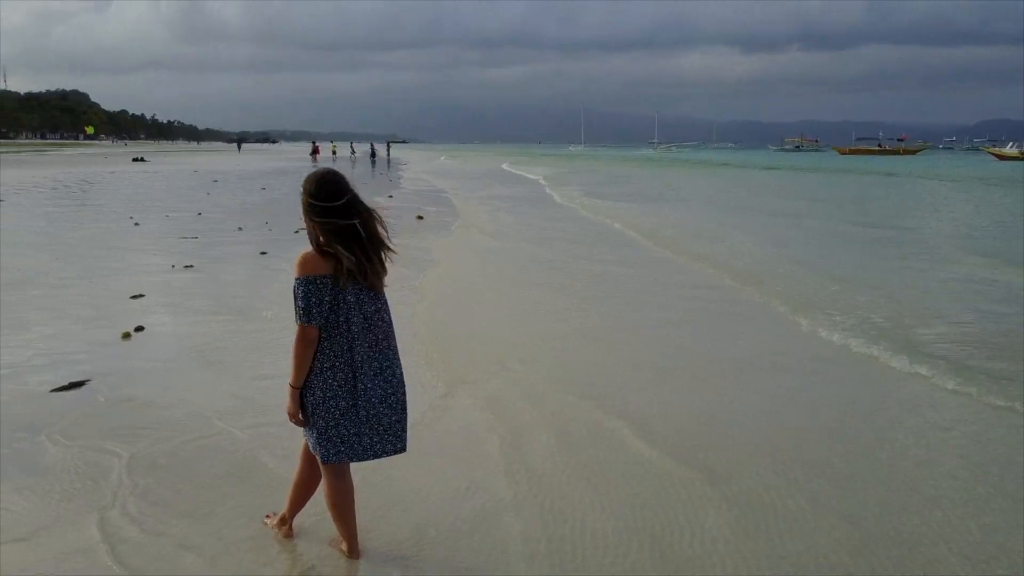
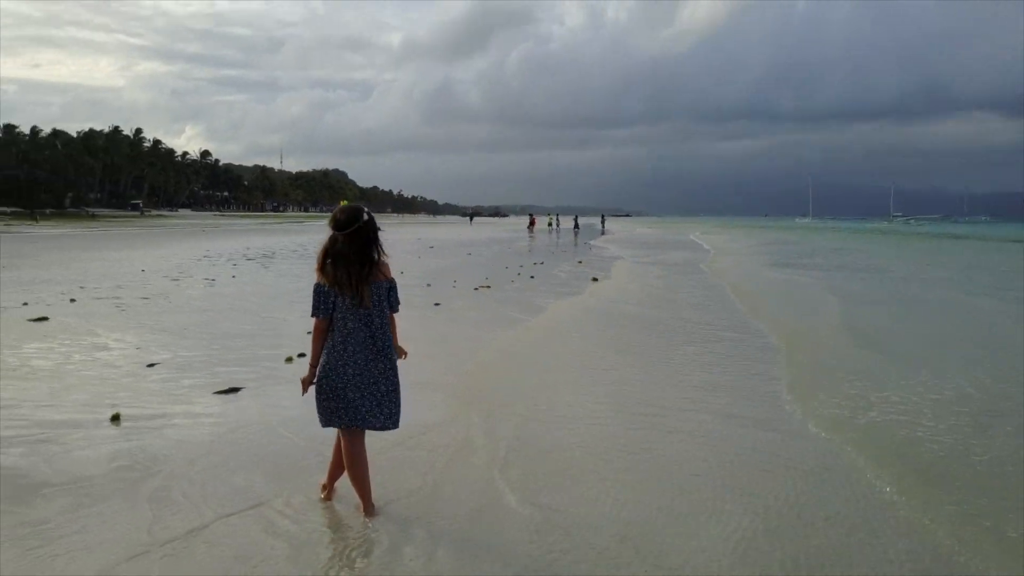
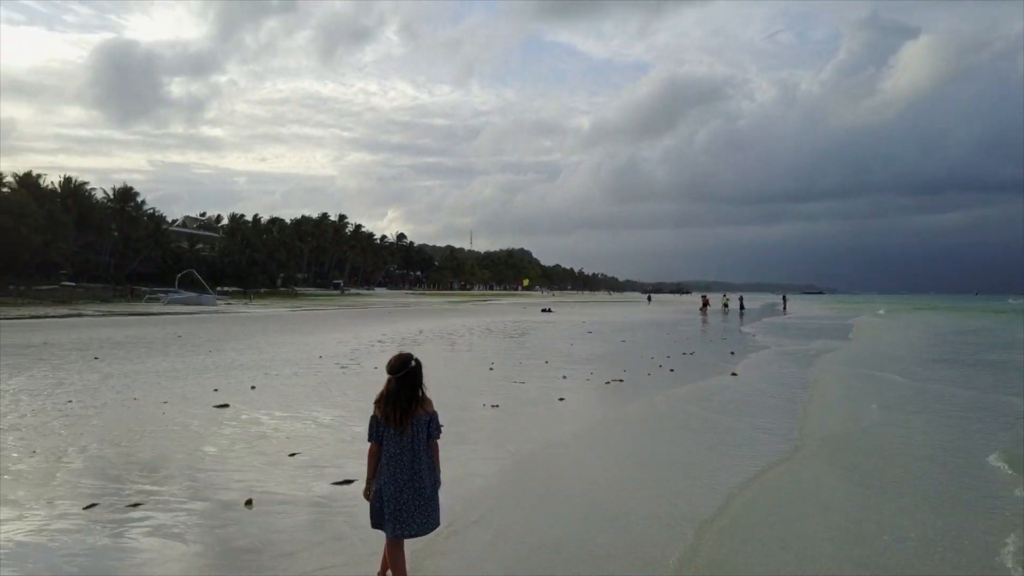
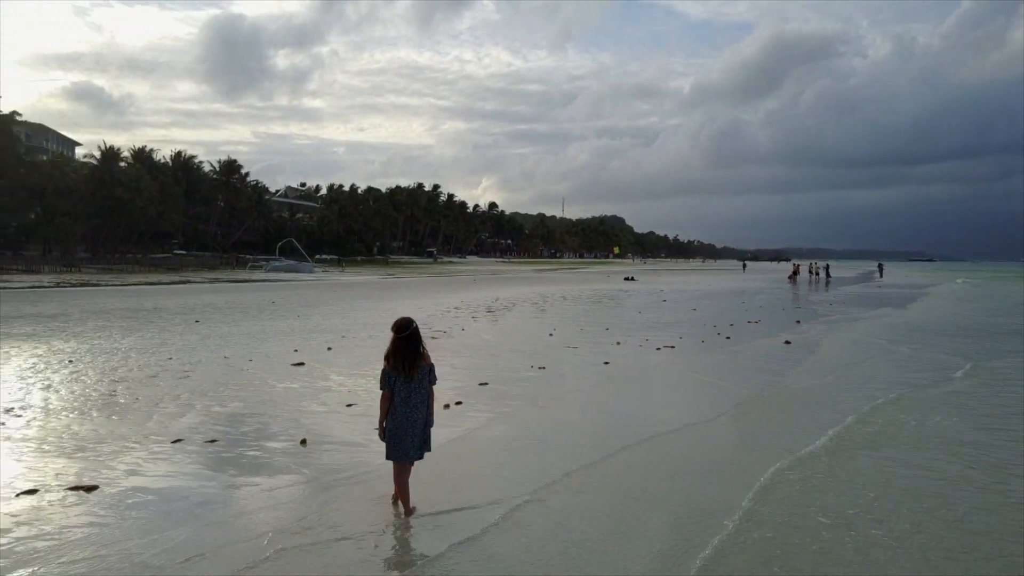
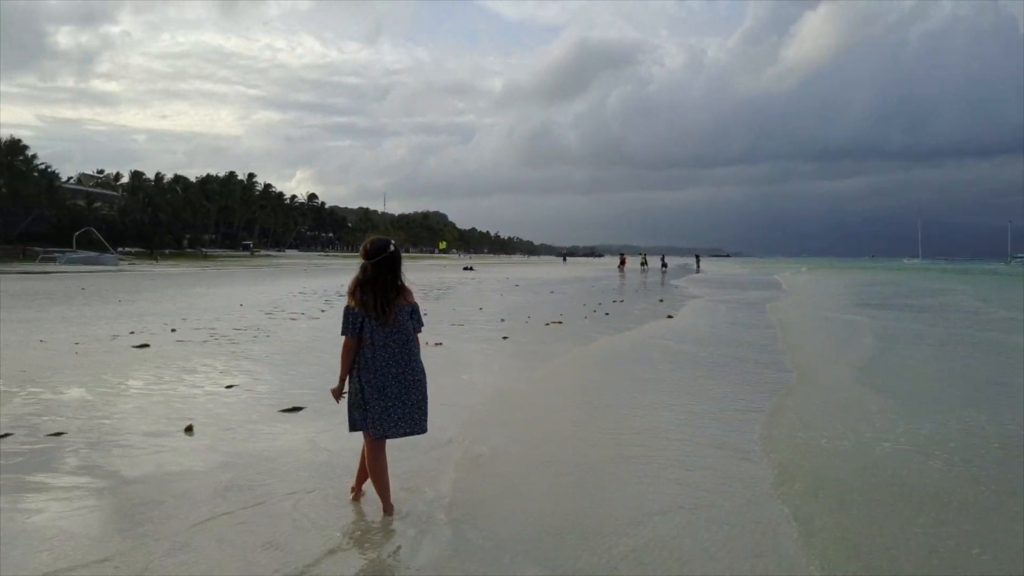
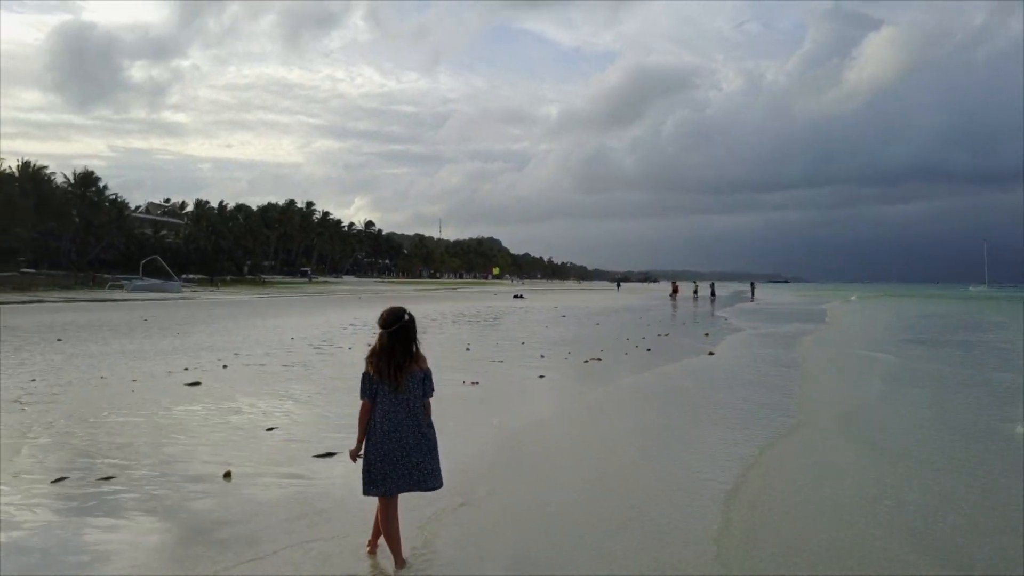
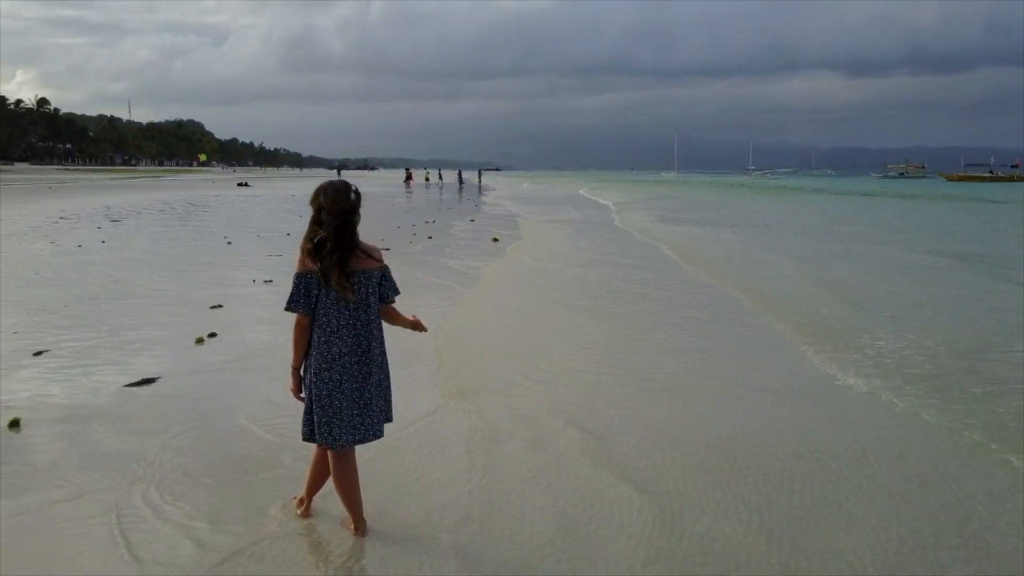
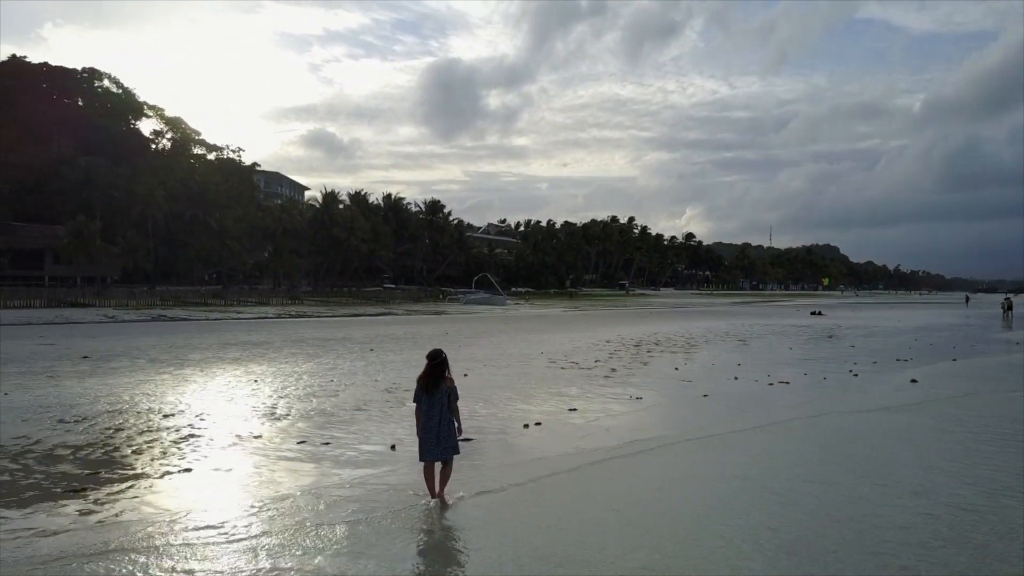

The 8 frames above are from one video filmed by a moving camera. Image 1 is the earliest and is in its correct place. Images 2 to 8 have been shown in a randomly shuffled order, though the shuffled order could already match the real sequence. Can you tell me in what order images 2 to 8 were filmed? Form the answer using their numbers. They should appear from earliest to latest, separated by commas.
7, 2, 5, 6, 3, 4, 8
